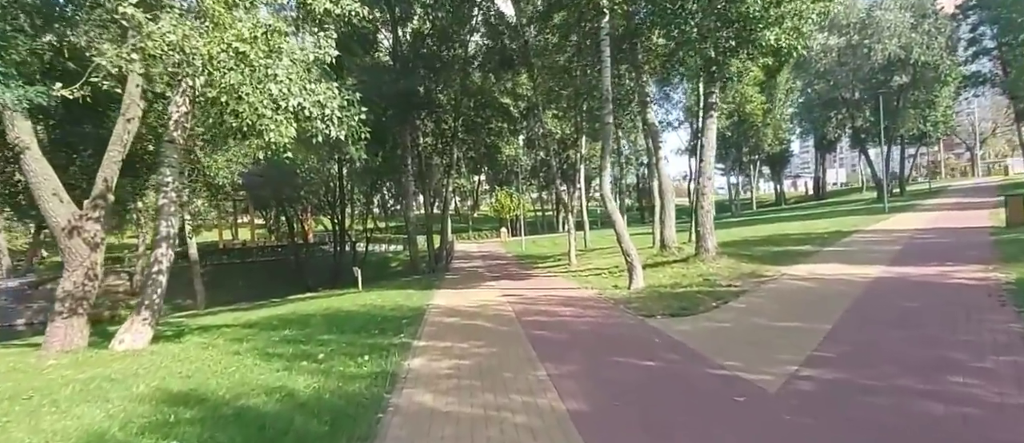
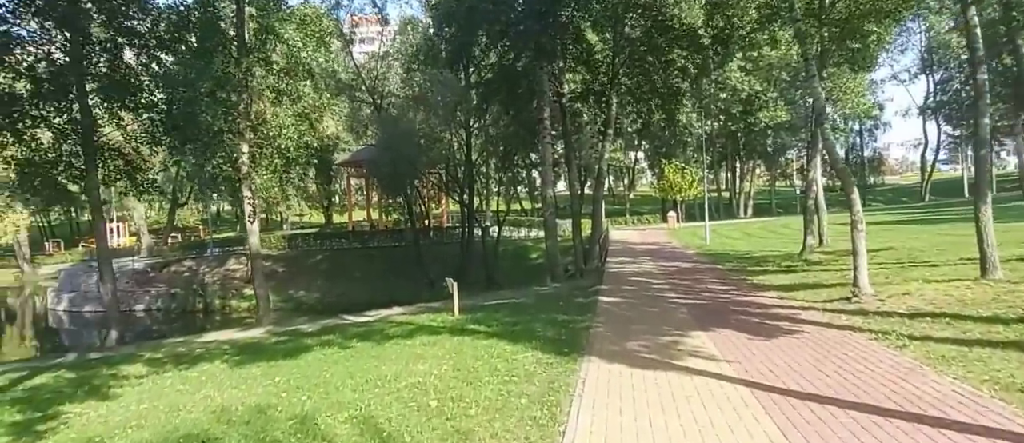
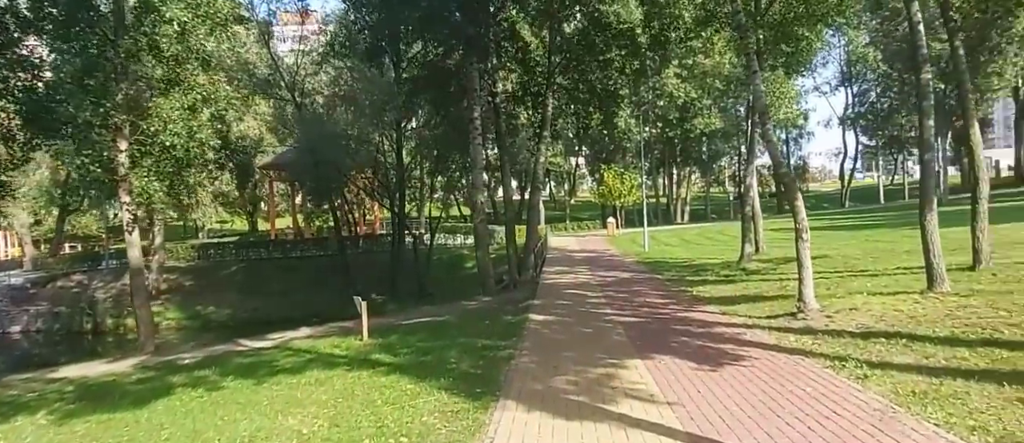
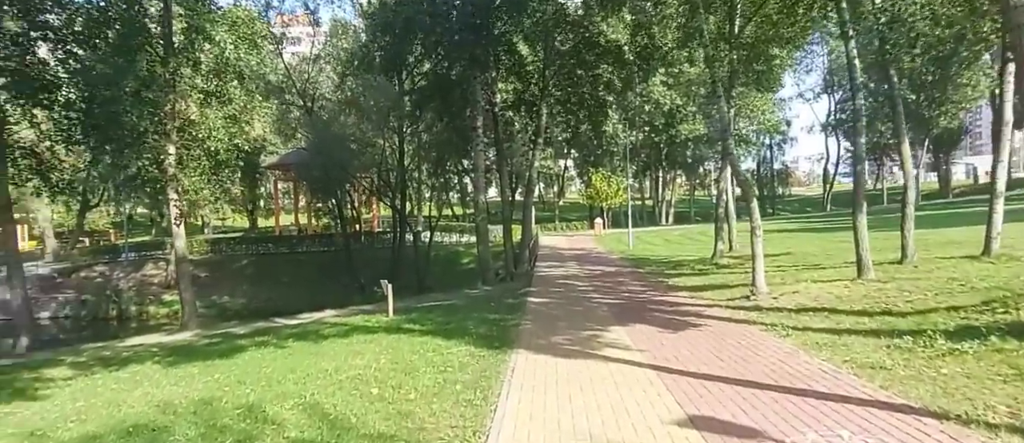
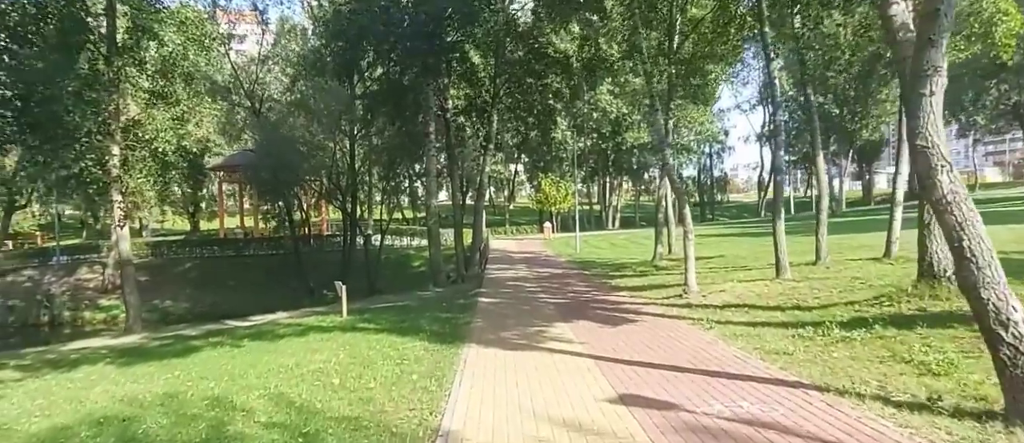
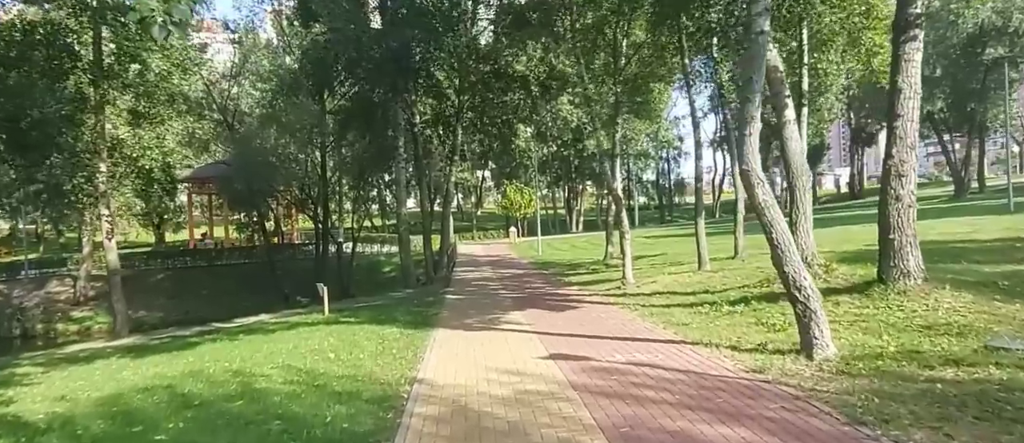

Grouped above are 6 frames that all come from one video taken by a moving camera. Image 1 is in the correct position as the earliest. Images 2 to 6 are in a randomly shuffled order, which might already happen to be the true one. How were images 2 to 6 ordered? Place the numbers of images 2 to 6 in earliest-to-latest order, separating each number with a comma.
6, 5, 4, 2, 3
